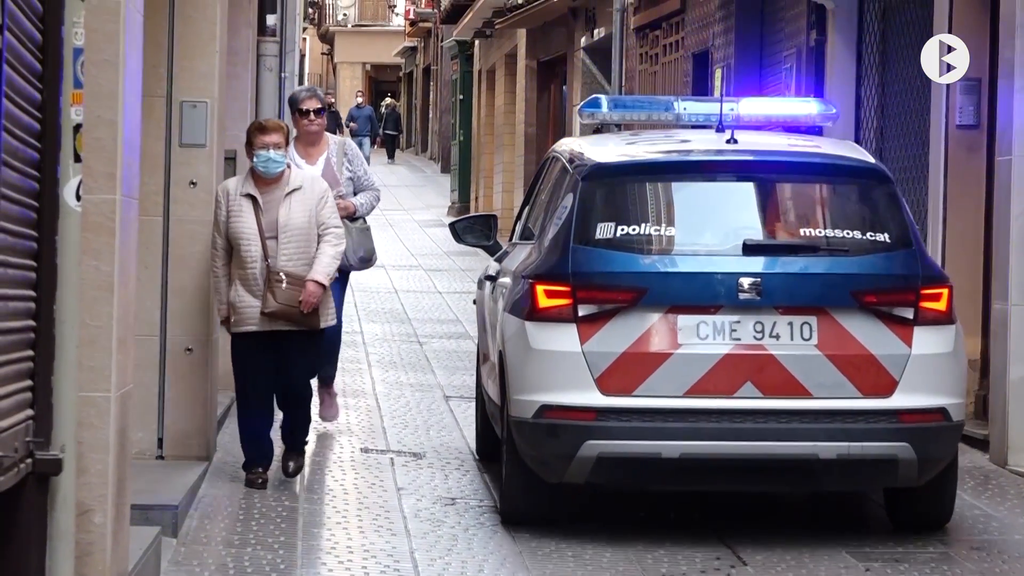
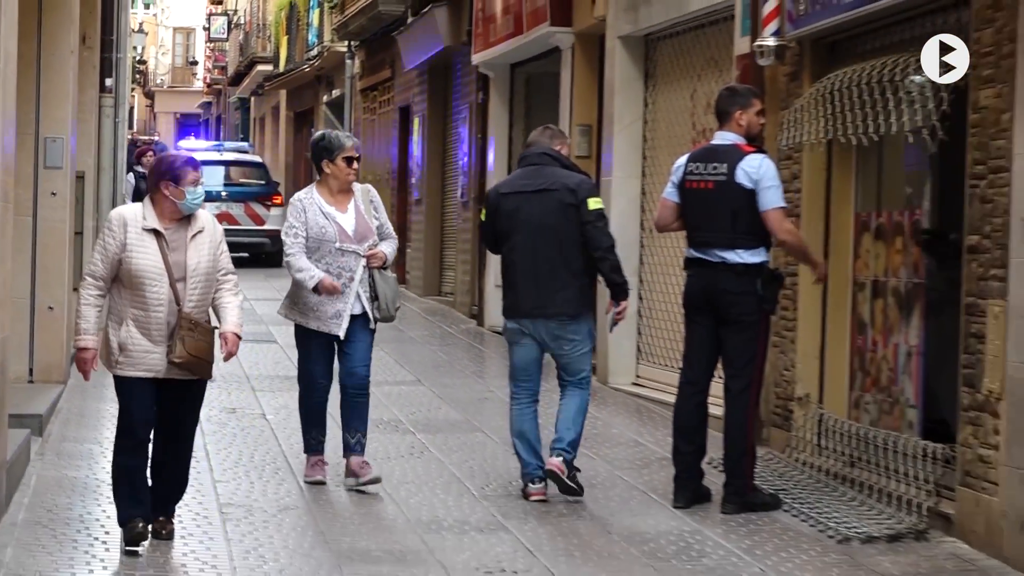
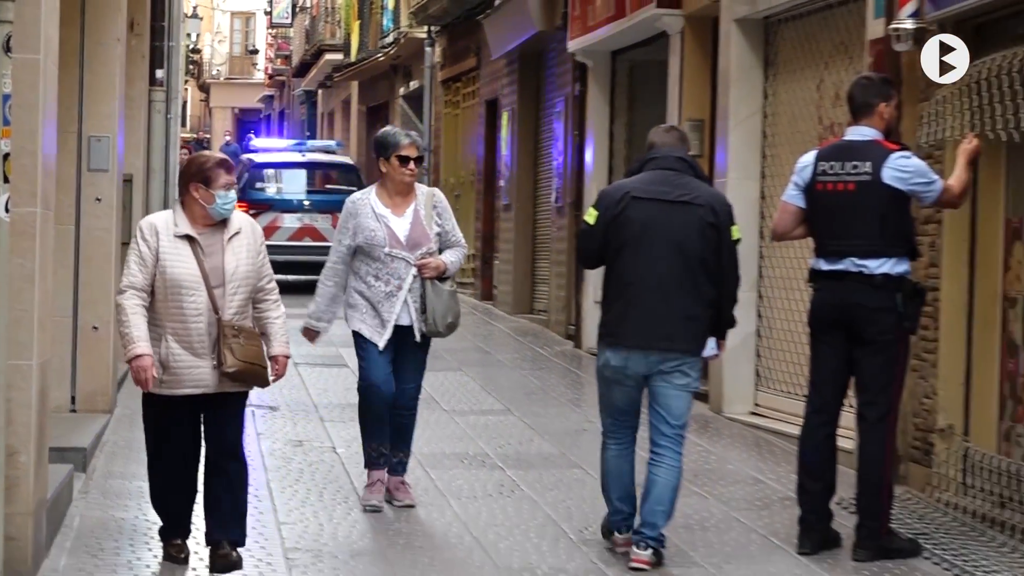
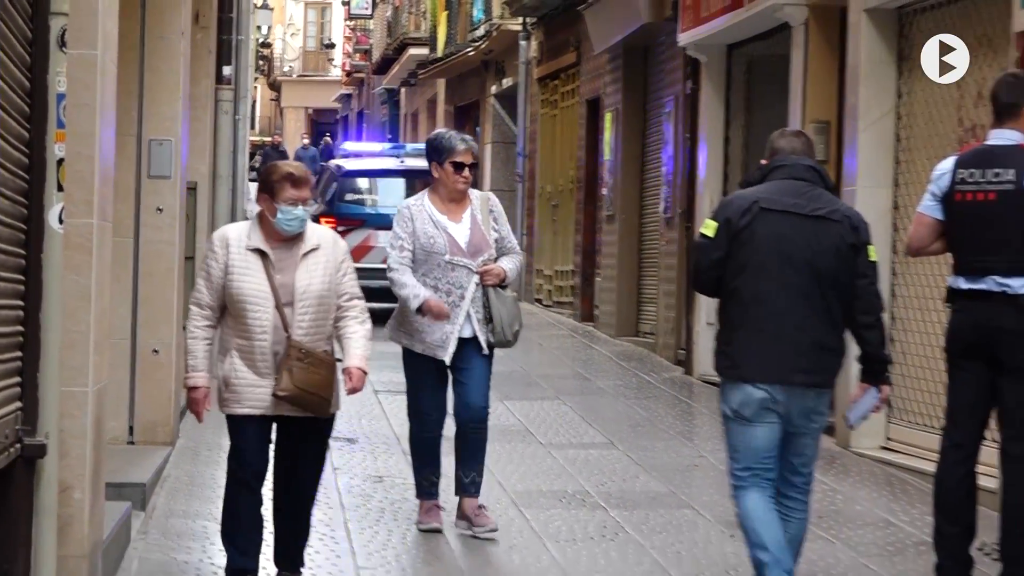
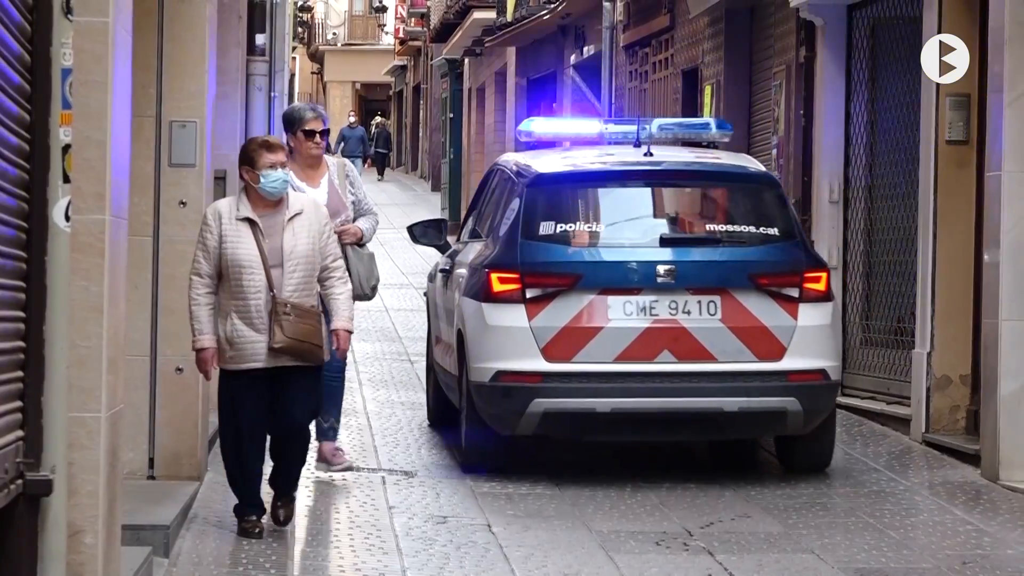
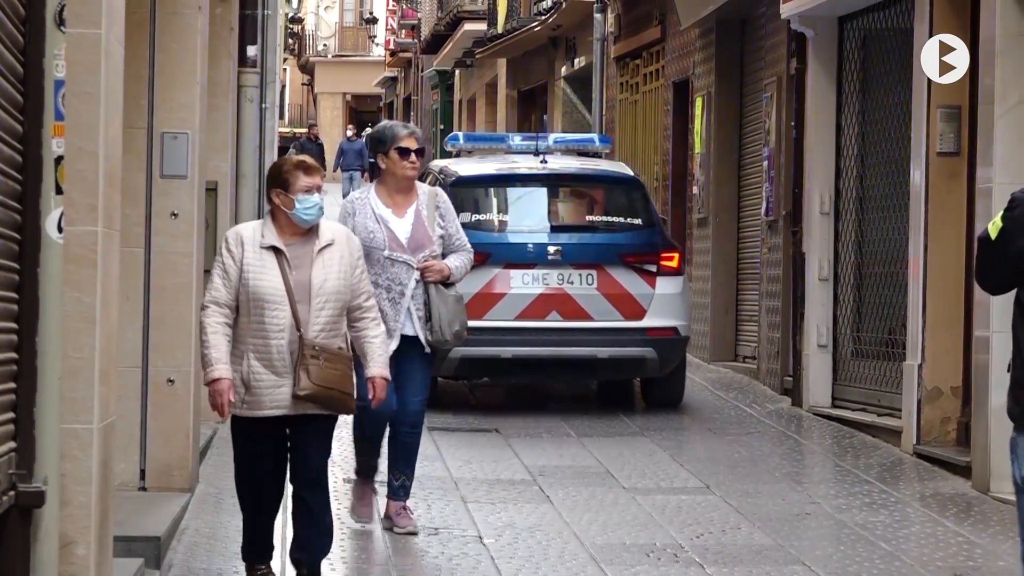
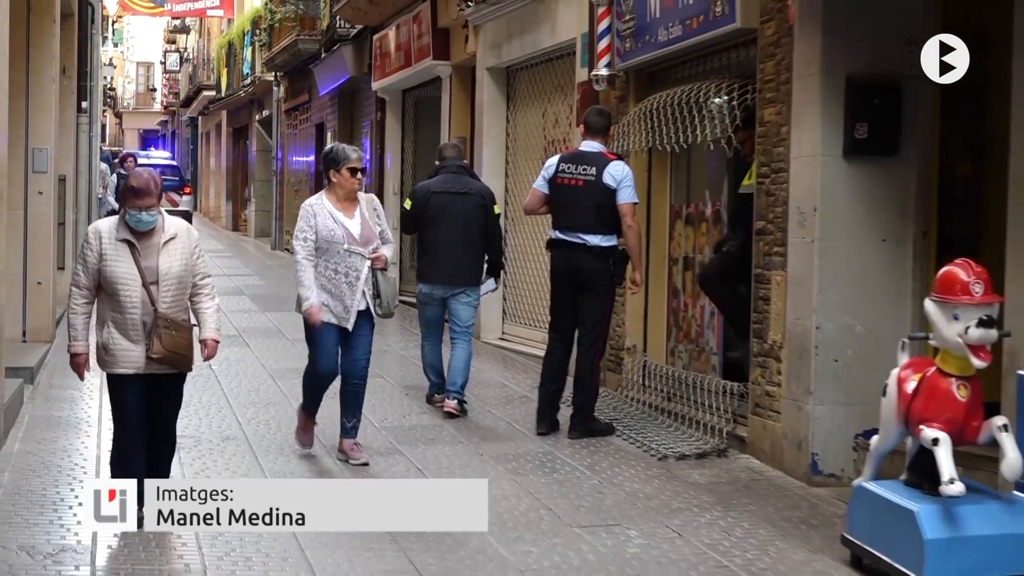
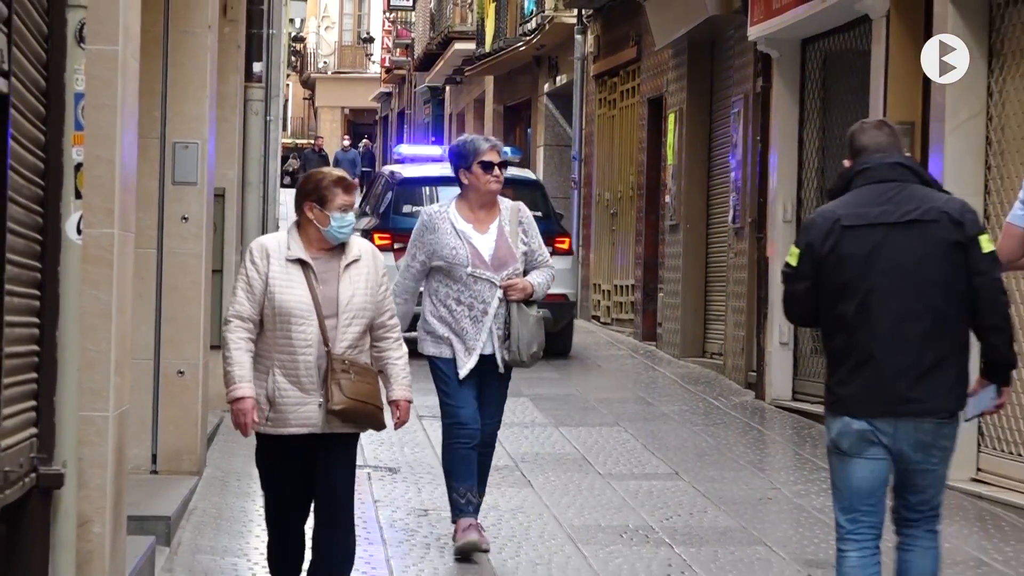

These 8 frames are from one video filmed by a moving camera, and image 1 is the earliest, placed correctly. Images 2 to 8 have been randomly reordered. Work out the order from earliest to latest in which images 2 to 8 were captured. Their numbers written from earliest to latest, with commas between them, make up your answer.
5, 6, 8, 4, 3, 2, 7
